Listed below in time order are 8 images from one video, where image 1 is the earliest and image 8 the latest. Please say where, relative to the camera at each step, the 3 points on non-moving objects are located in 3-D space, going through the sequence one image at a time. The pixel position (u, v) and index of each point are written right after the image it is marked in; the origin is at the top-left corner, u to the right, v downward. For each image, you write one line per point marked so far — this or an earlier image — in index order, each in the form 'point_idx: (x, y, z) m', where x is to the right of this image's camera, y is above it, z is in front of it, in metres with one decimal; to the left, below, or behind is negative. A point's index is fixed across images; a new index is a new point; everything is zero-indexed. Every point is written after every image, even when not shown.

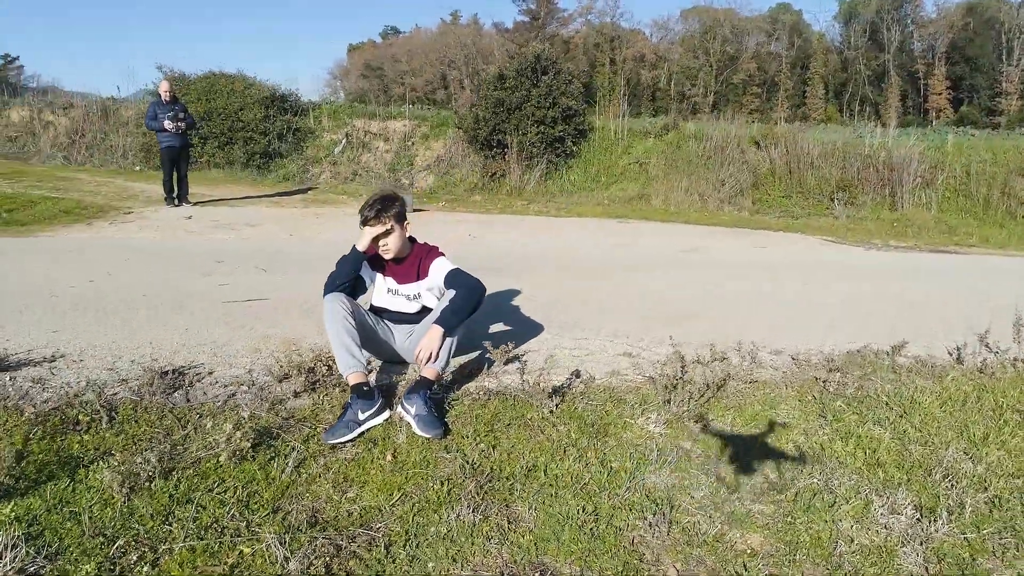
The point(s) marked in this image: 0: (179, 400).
0: (-1.1, -0.4, +2.4) m
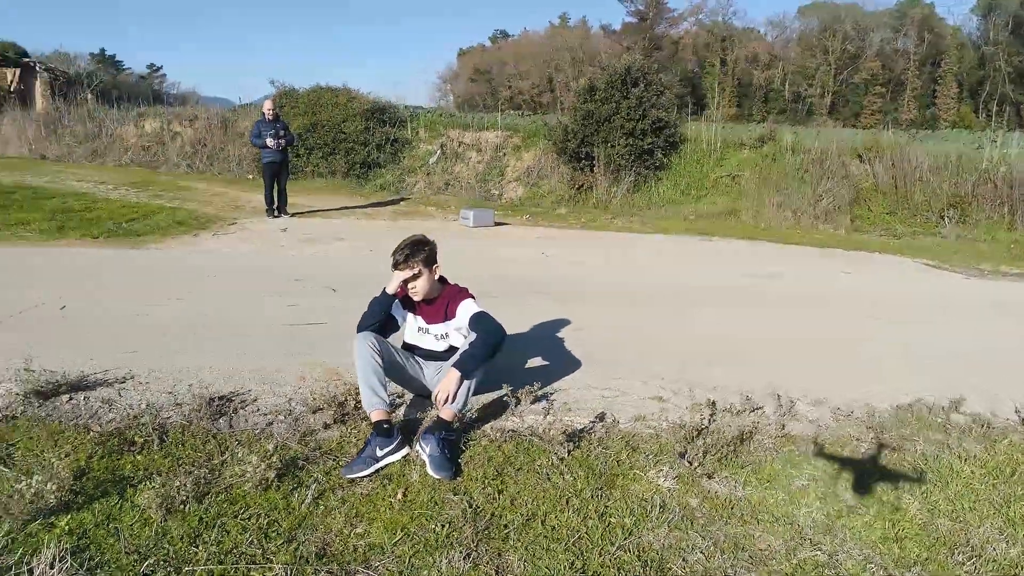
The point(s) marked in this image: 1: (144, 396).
0: (-1.1, -0.5, +2.6) m
1: (-1.4, -0.4, +2.8) m
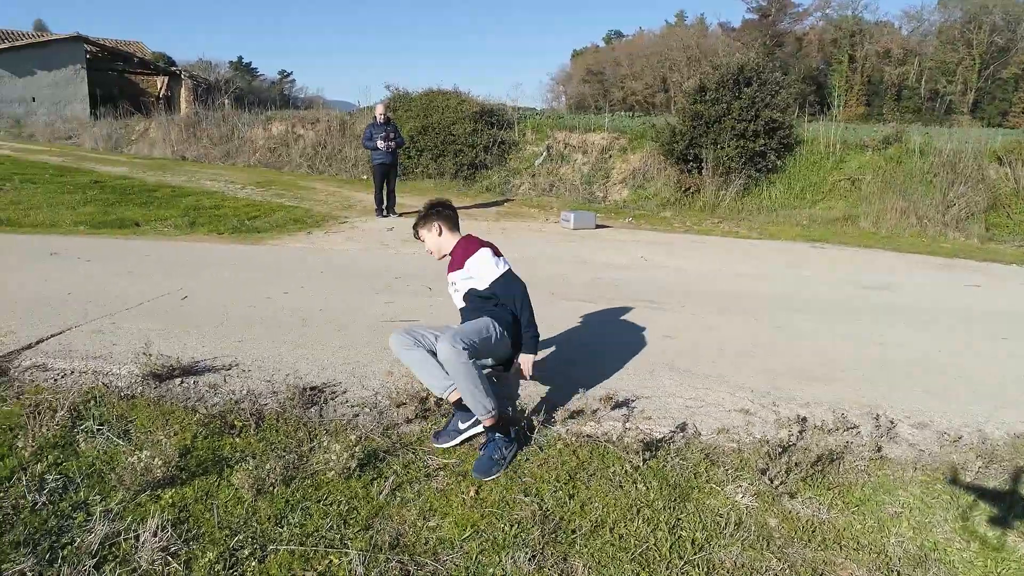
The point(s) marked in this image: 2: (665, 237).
0: (-0.8, -0.5, +2.8) m
1: (-1.1, -0.4, +3.0) m
2: (+1.7, +0.6, +8.1) m
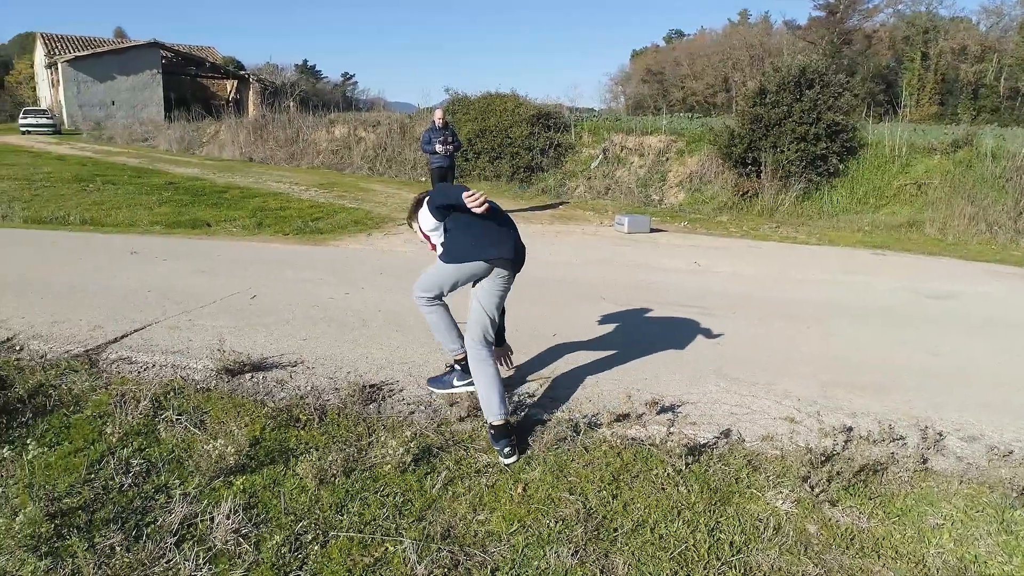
0: (-0.6, -0.5, +2.9) m
1: (-0.9, -0.4, +3.2) m
2: (+2.3, +0.5, +8.0) m
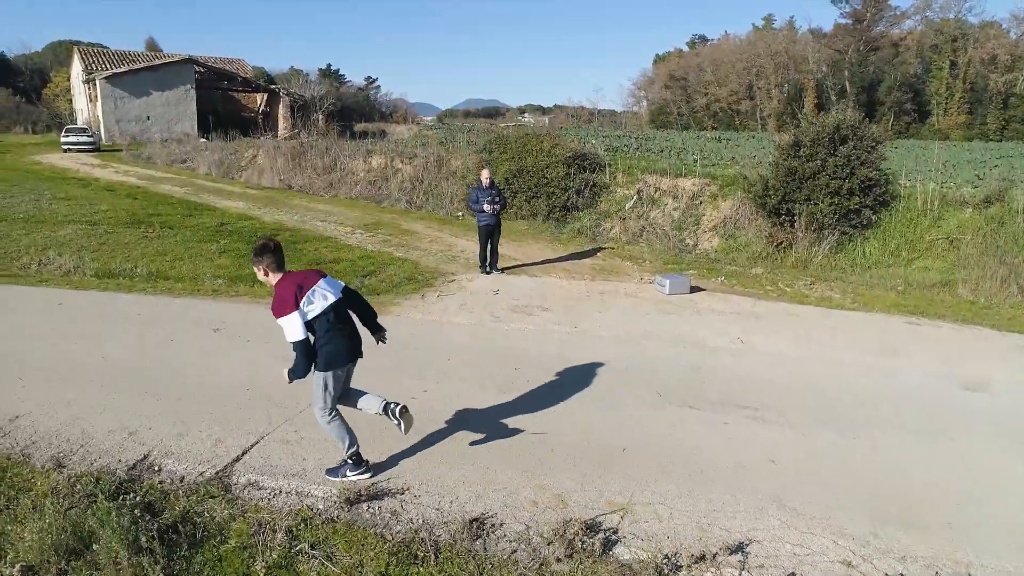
0: (-0.2, -1.2, +3.4) m
1: (-0.5, -1.1, +3.6) m
2: (+2.9, -0.2, +8.4) m
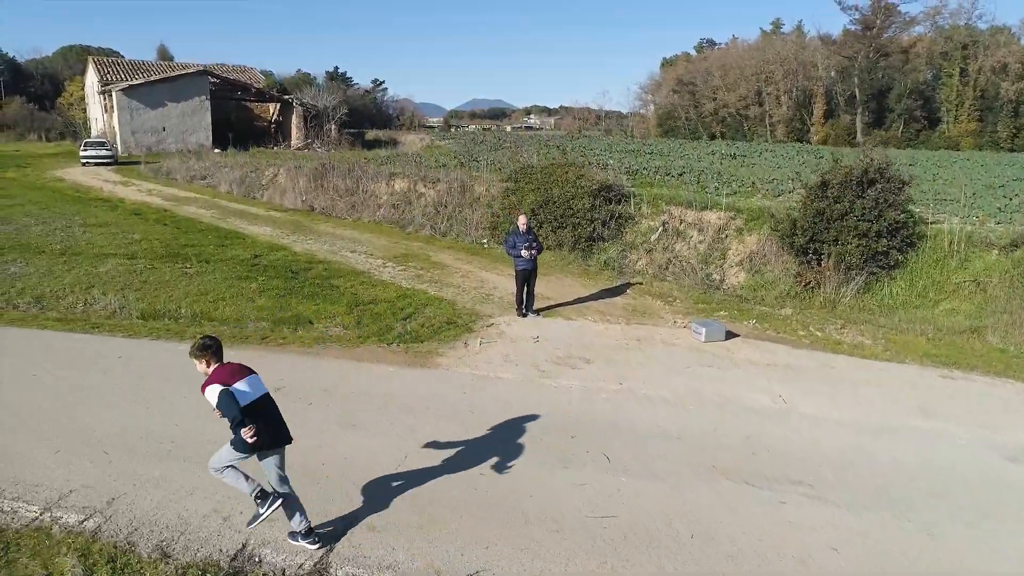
0: (+0.3, -1.8, +3.6) m
1: (0.0, -1.7, +3.9) m
2: (+3.4, -0.8, +8.6) m
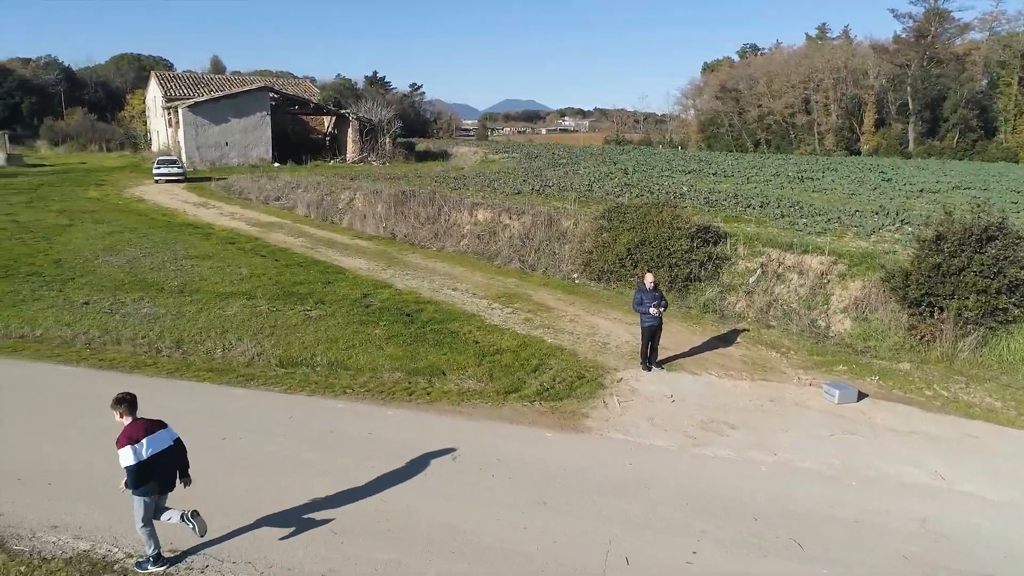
0: (+1.9, -2.6, +3.9) m
1: (+1.6, -2.5, +4.2) m
2: (+5.2, -1.6, +8.8) m
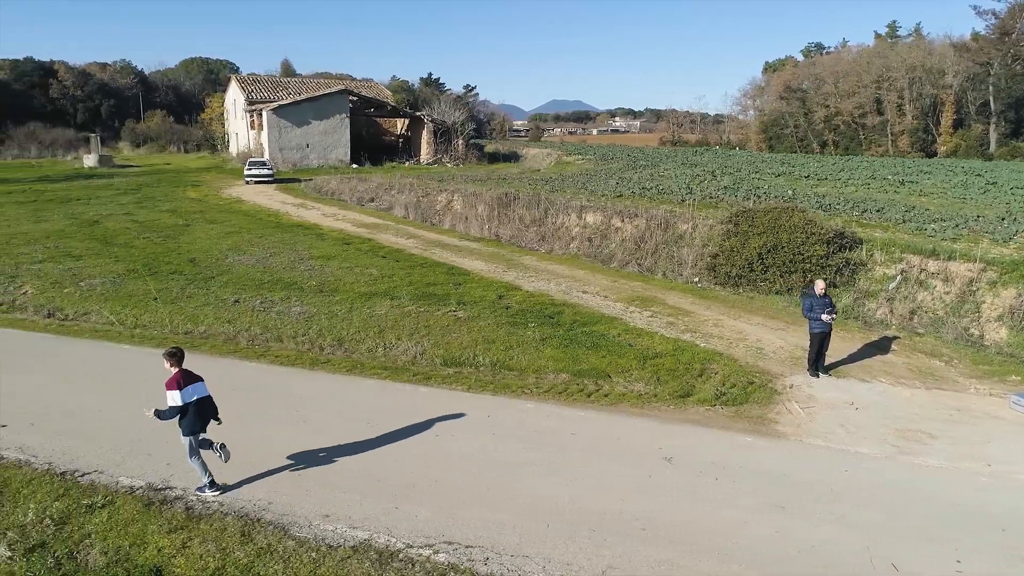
0: (+3.9, -2.7, +3.9) m
1: (+3.6, -2.6, +4.2) m
2: (+7.5, -1.8, +8.6) m
